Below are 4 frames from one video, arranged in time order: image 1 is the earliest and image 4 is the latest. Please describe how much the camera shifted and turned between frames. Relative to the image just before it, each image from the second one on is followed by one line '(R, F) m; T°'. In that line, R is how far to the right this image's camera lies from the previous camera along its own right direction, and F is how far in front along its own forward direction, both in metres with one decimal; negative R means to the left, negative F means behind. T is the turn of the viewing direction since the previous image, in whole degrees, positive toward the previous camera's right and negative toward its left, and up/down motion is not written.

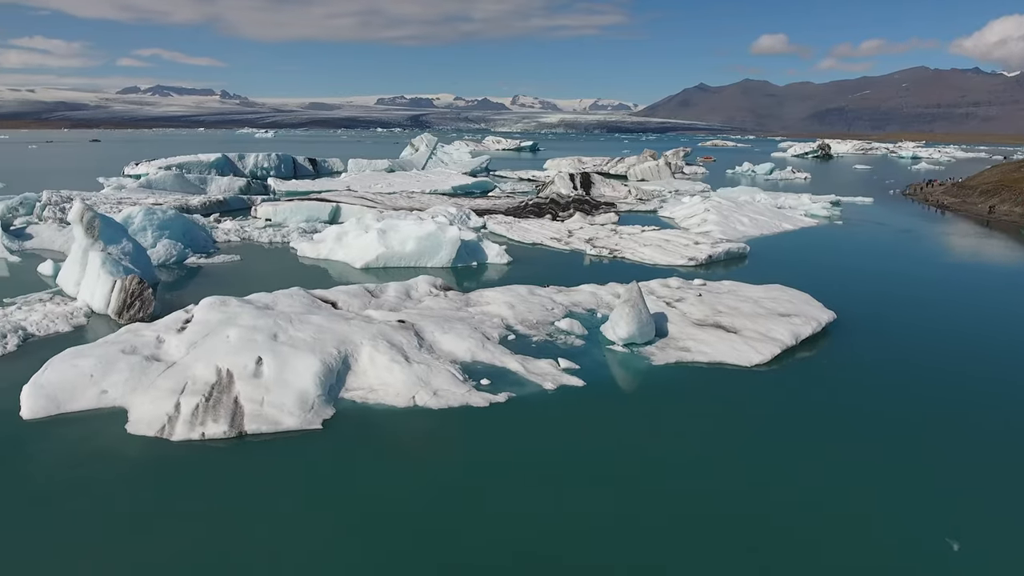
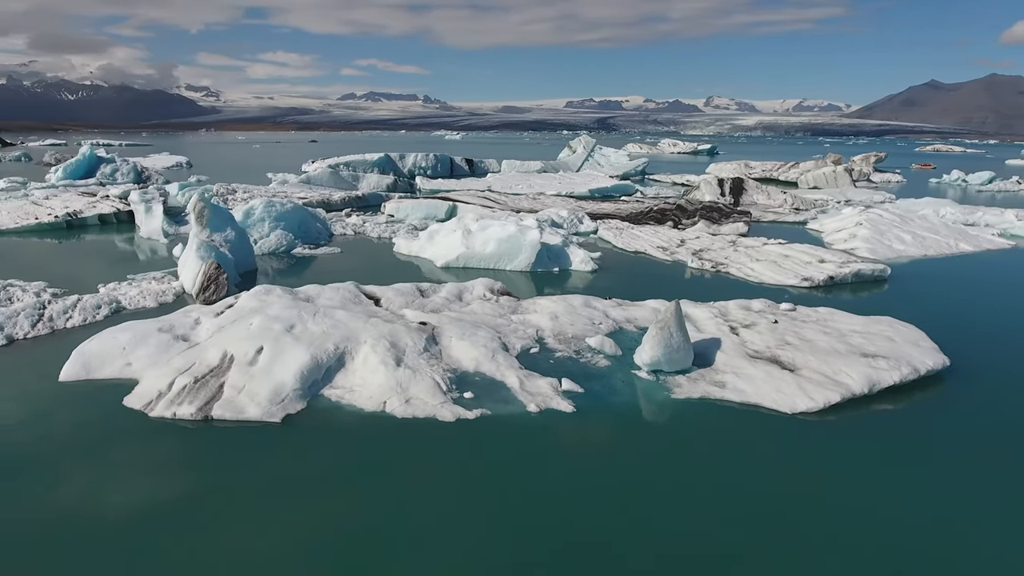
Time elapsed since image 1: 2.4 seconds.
(+2.5, +1.0) m; -16°
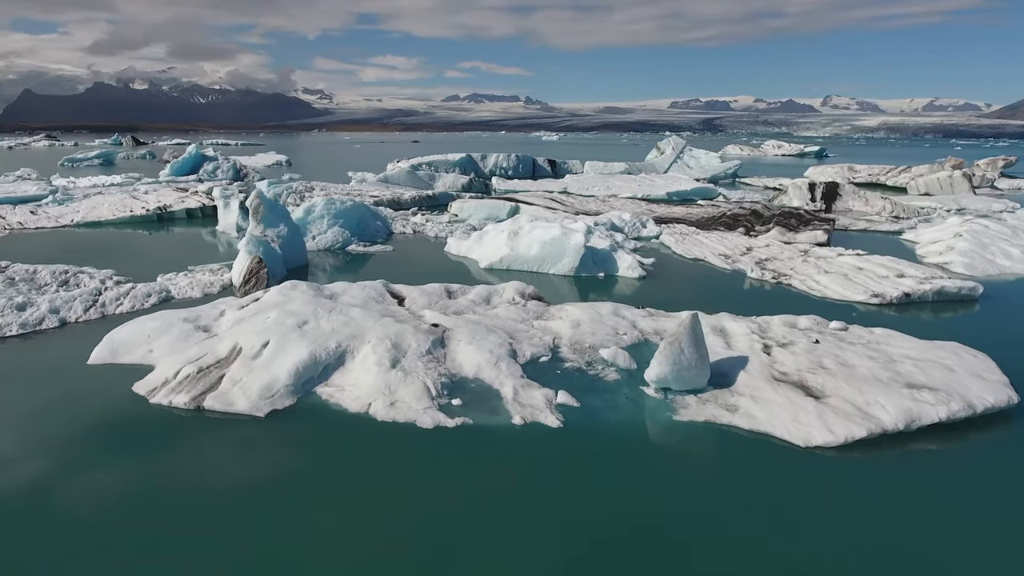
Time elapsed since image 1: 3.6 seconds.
(+1.3, +0.5) m; -9°
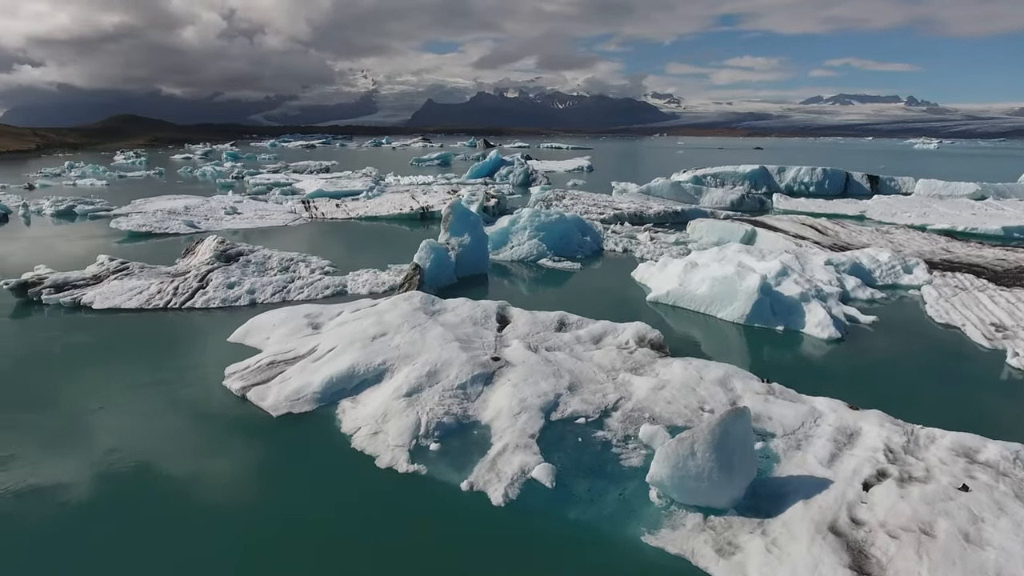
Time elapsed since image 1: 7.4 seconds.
(+3.7, +1.9) m; -30°
